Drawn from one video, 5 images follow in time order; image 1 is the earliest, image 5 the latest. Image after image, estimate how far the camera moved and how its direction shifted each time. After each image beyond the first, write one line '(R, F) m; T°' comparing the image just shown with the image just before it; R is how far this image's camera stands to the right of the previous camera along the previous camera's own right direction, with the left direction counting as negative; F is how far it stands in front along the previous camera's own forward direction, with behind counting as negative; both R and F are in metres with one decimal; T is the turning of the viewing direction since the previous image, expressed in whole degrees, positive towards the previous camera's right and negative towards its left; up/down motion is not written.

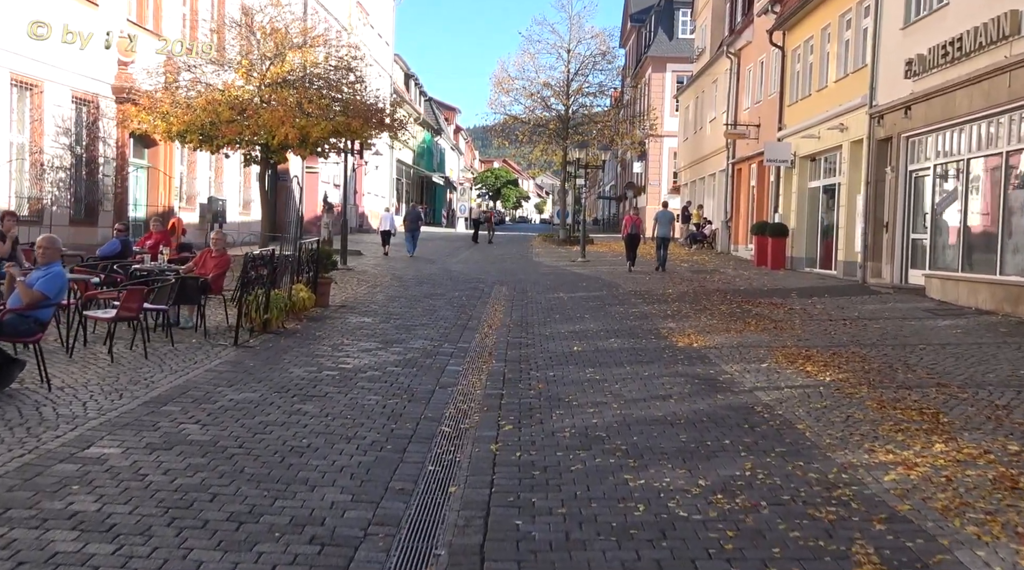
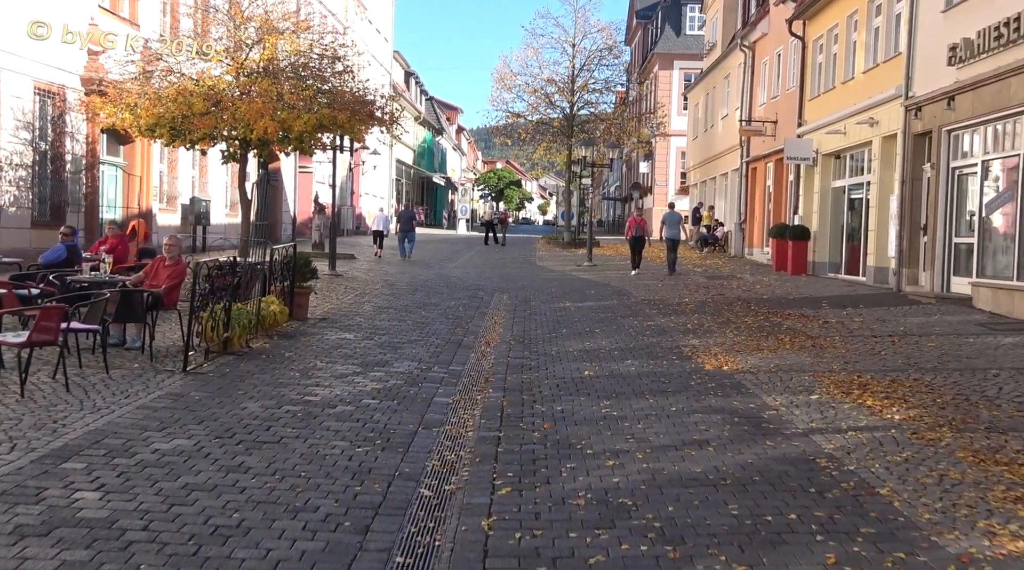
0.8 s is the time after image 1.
(0.0, +1.6) m; 0°
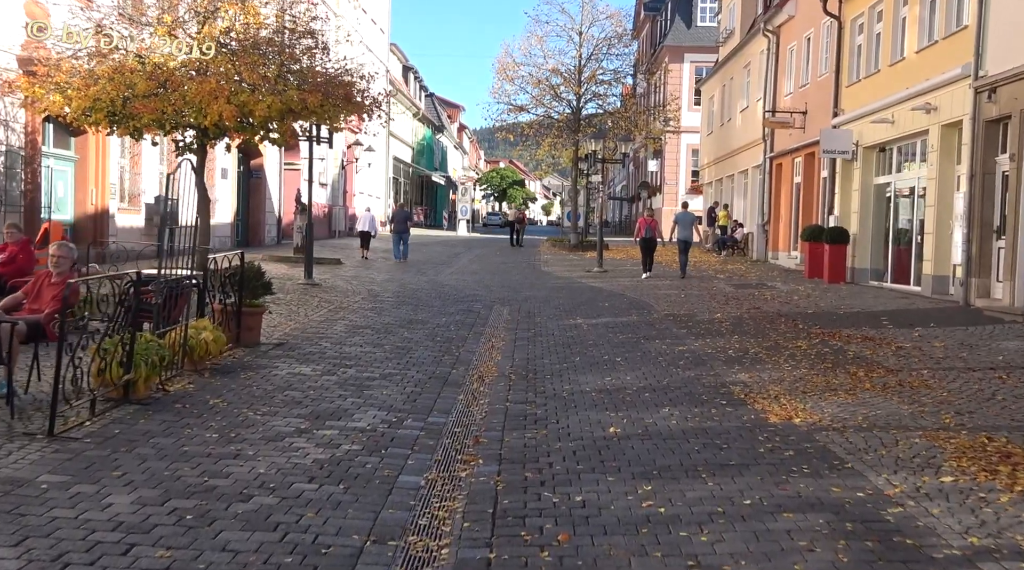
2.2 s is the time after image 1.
(0.0, +2.4) m; 0°
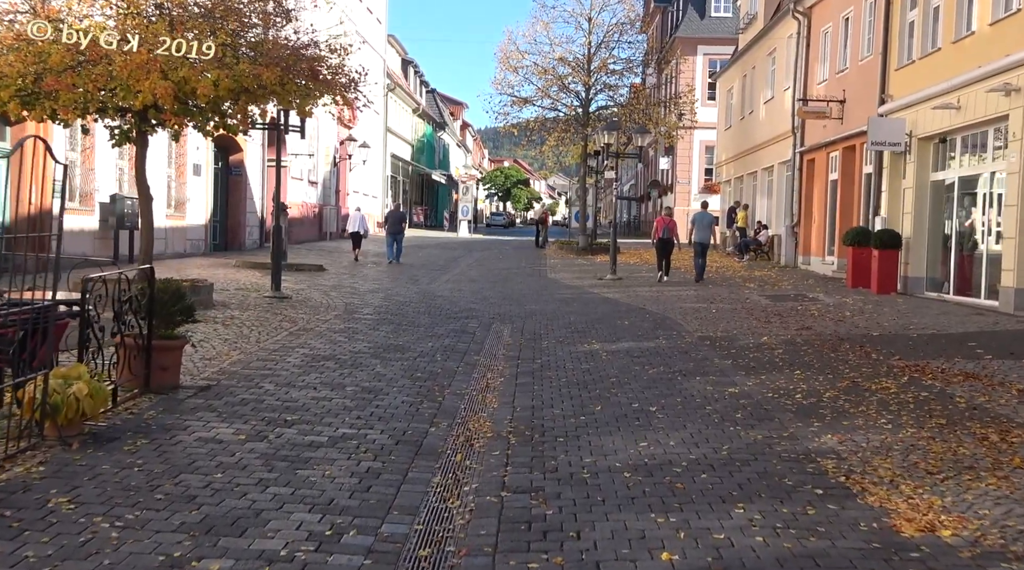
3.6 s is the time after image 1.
(0.0, +2.5) m; 0°
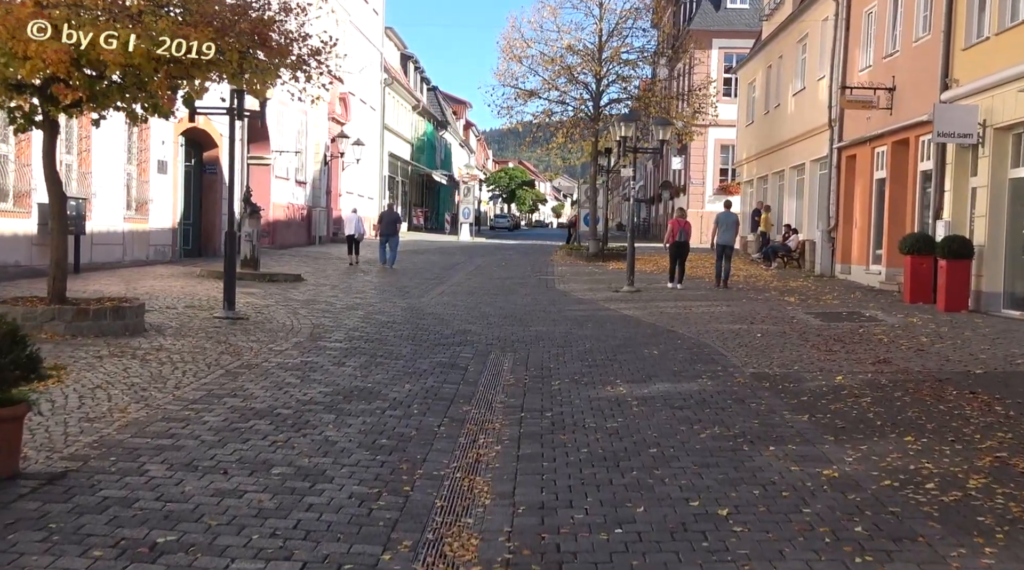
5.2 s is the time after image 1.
(0.0, +2.6) m; 0°
